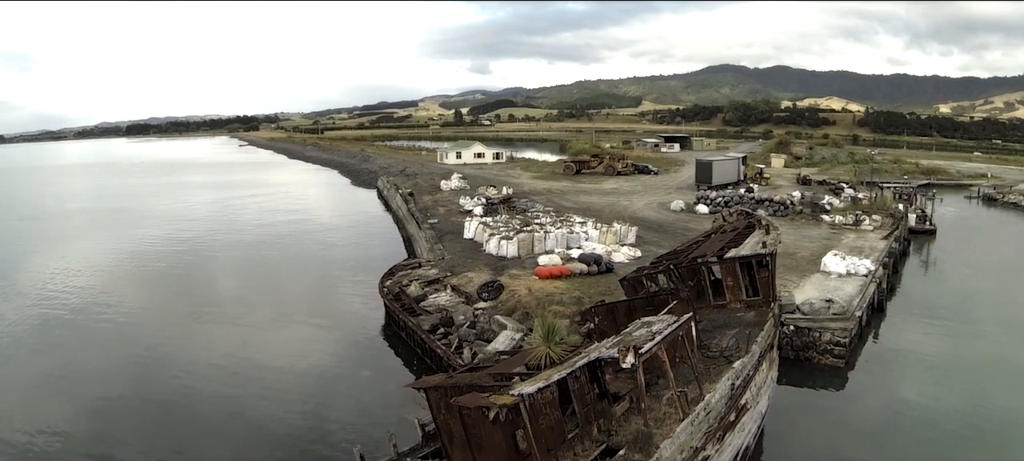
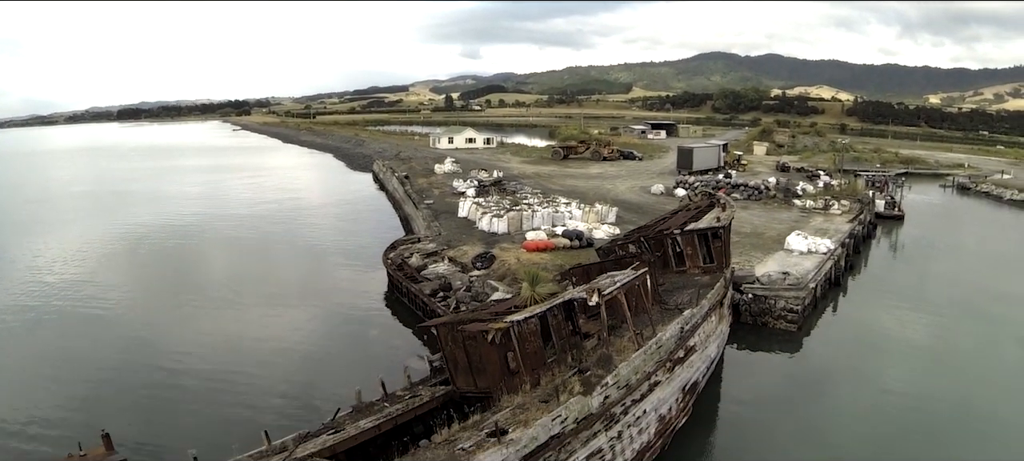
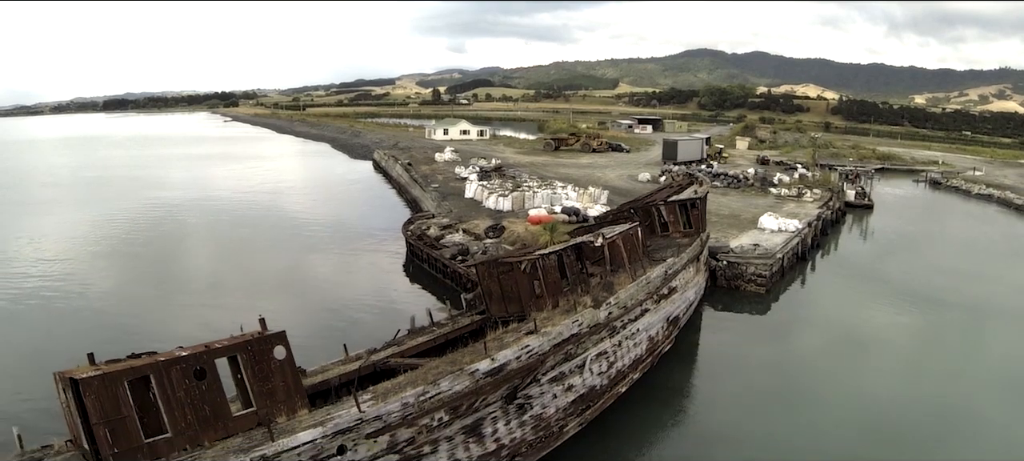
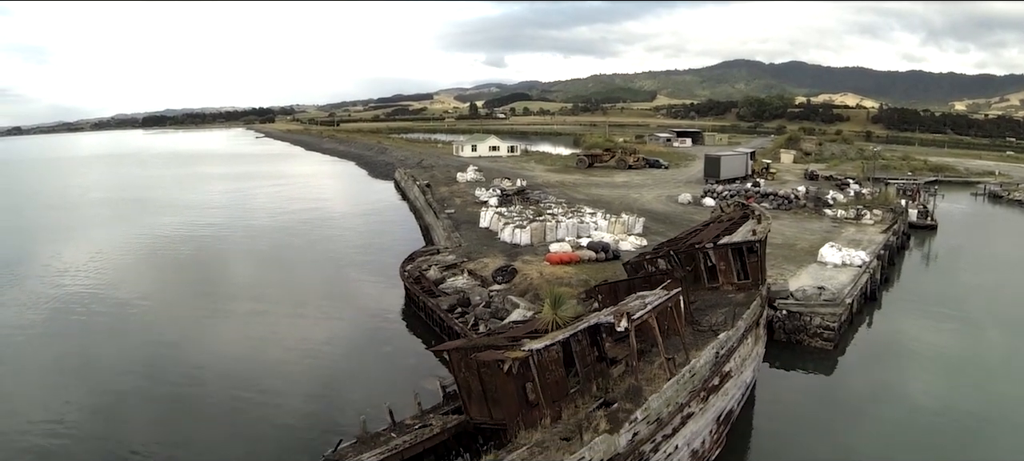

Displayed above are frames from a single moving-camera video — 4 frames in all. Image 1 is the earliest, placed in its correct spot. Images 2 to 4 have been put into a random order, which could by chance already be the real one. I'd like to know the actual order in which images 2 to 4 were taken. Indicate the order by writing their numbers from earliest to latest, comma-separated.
4, 2, 3
